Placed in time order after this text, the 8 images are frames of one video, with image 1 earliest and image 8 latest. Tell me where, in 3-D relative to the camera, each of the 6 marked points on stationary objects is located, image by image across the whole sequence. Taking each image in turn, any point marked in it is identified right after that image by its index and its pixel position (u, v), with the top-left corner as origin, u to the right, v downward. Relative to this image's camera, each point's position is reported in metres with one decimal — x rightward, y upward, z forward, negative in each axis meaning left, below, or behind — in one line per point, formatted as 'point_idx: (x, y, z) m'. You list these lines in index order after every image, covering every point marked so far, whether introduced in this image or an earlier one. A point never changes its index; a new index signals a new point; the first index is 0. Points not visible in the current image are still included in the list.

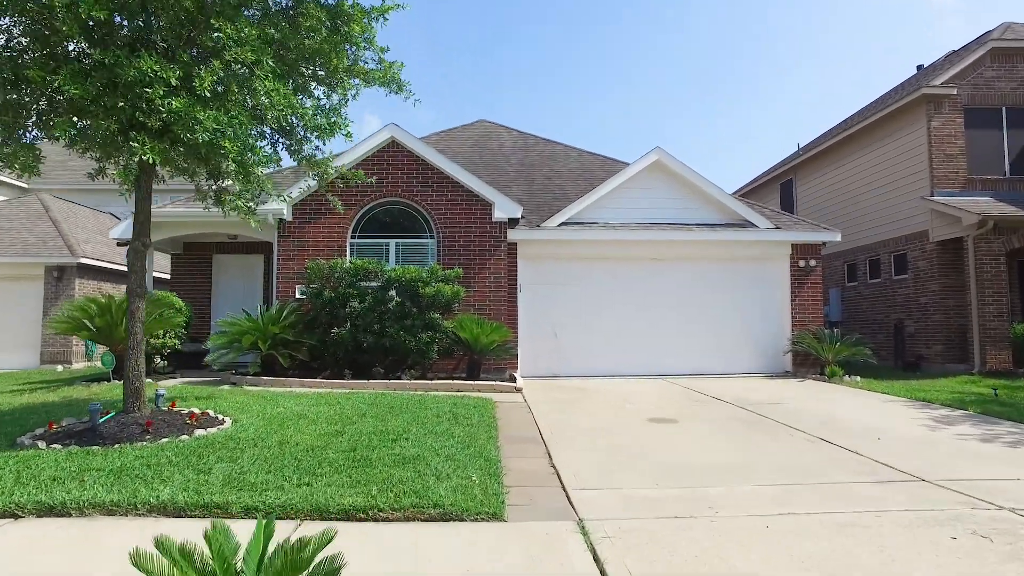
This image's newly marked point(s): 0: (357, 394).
0: (-2.2, -1.5, +9.4) m
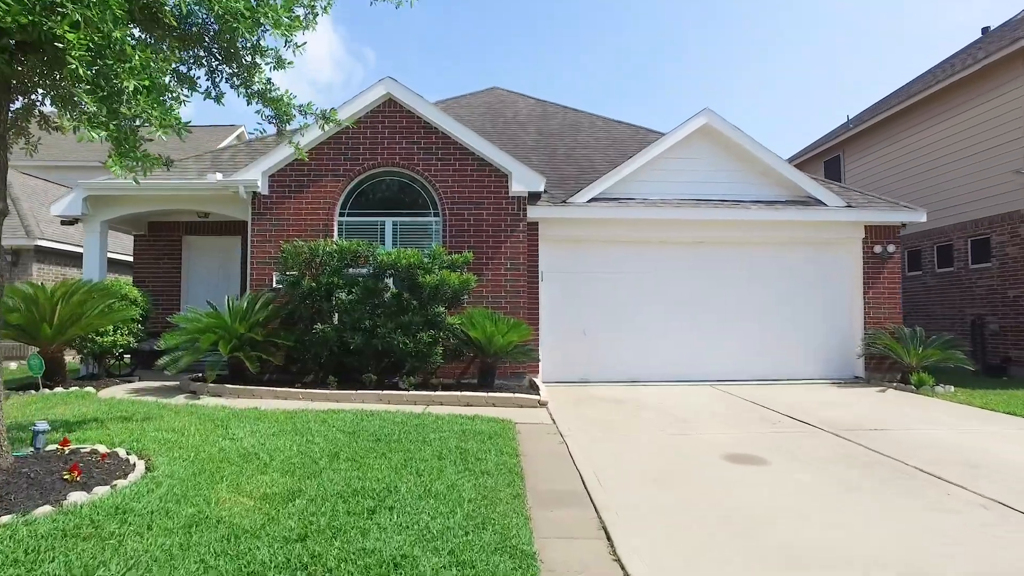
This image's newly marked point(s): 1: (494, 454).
0: (-1.9, -1.4, +7.3) m
1: (-0.2, -1.4, +5.7) m
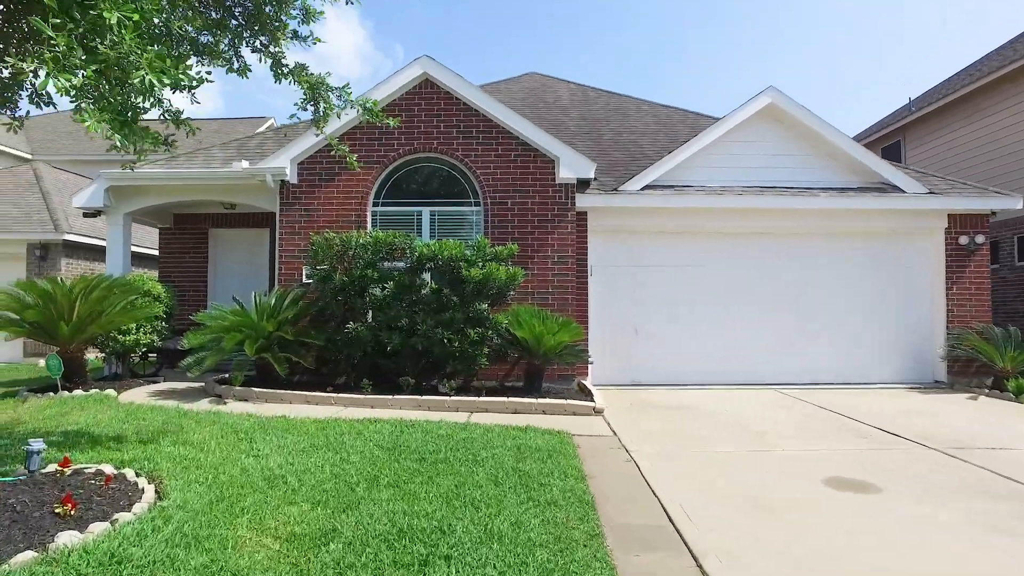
0: (-1.4, -1.3, +6.5) m
1: (+0.3, -1.4, +4.9) m
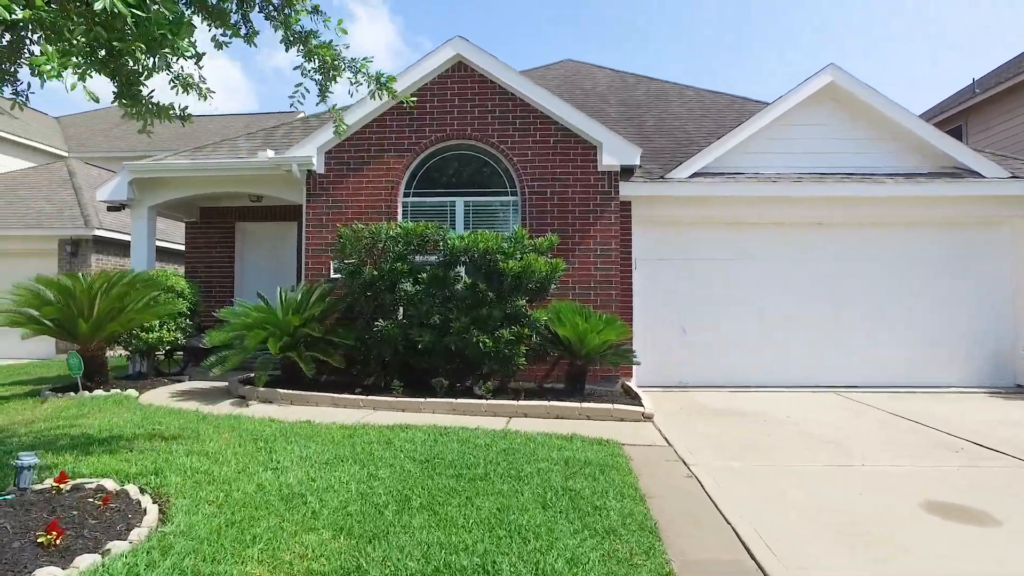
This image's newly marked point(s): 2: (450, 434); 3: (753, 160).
0: (-1.0, -1.3, +6.0) m
1: (+0.7, -1.4, +4.3) m
2: (-0.6, -1.3, +5.9) m
3: (+3.6, +1.9, +9.9) m
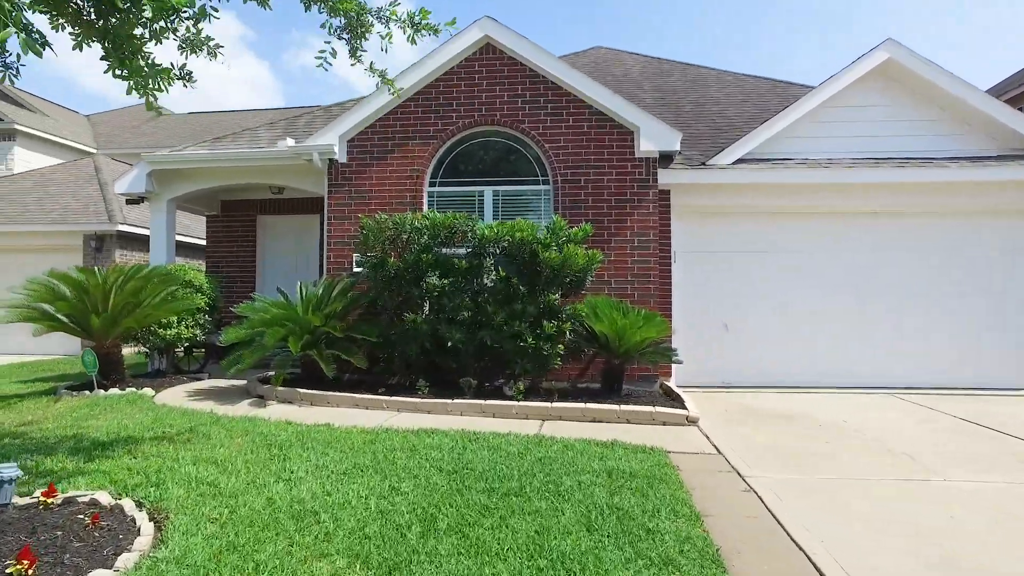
0: (-0.7, -1.2, +5.5) m
1: (+0.9, -1.3, +3.7) m
2: (-0.3, -1.2, +5.4) m
3: (+4.0, +2.0, +9.3) m
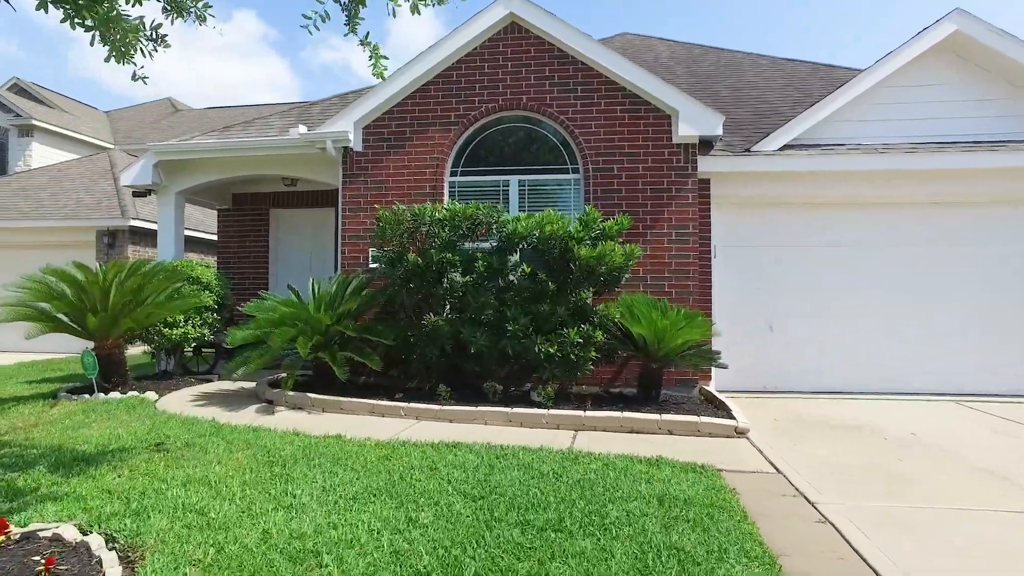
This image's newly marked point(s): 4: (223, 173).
0: (-0.4, -1.2, +4.9) m
1: (+1.1, -1.3, +3.1) m
2: (0.0, -1.2, +4.8) m
3: (+4.4, +2.0, +8.5) m
4: (-4.1, +1.6, +9.4) m
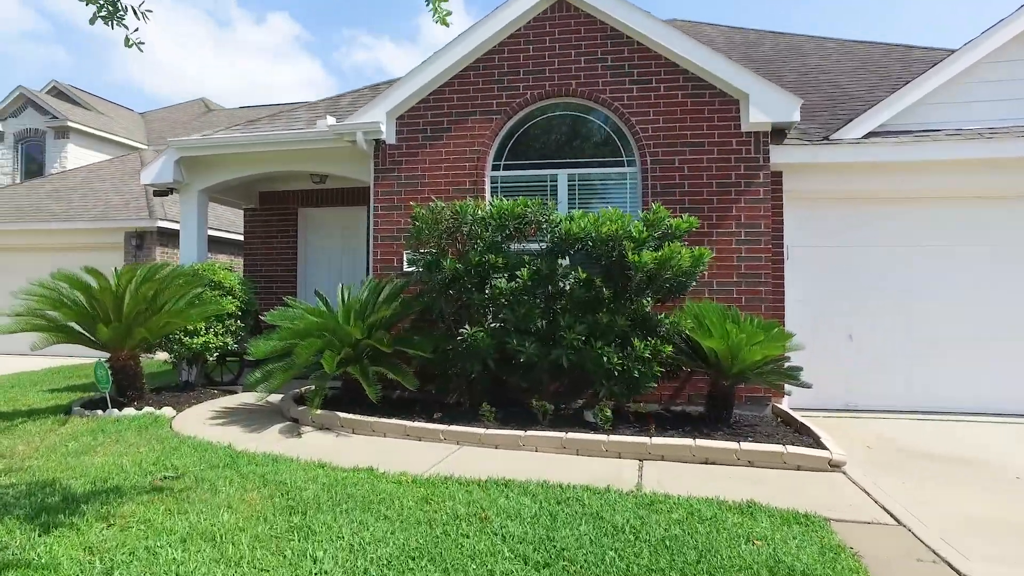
0: (-0.1, -1.3, +4.2) m
1: (+1.4, -1.4, +2.3) m
2: (+0.3, -1.3, +4.0) m
3: (+4.9, +2.0, +7.5) m
4: (-3.5, +1.6, +8.8) m
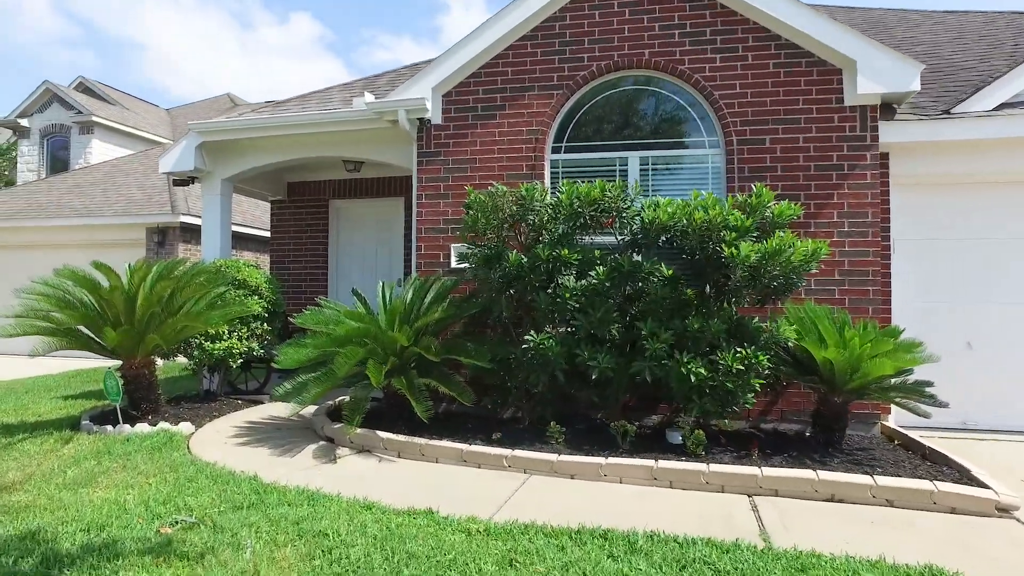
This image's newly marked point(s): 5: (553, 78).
0: (+0.5, -1.3, +3.2) m
1: (+1.8, -1.4, +1.3) m
2: (+0.8, -1.3, +3.0) m
3: (+5.6, +2.0, +6.4) m
4: (-2.8, +1.6, +7.9) m
5: (+0.4, +2.1, +6.6) m
